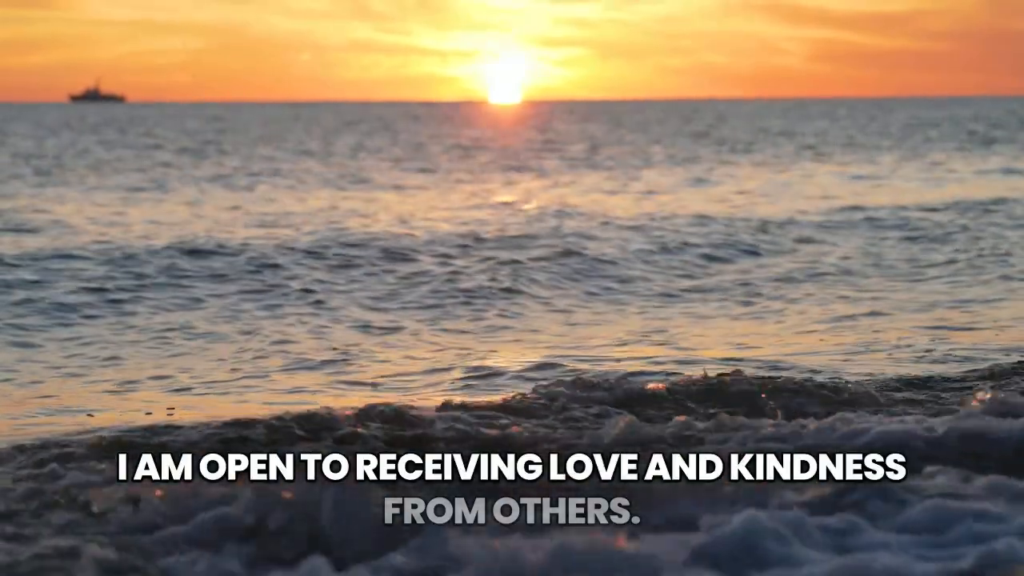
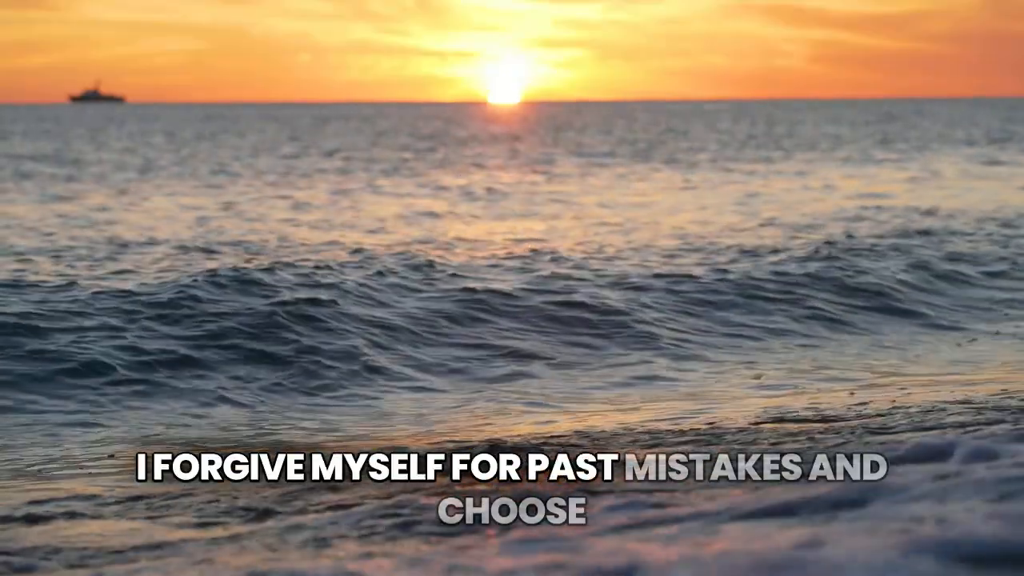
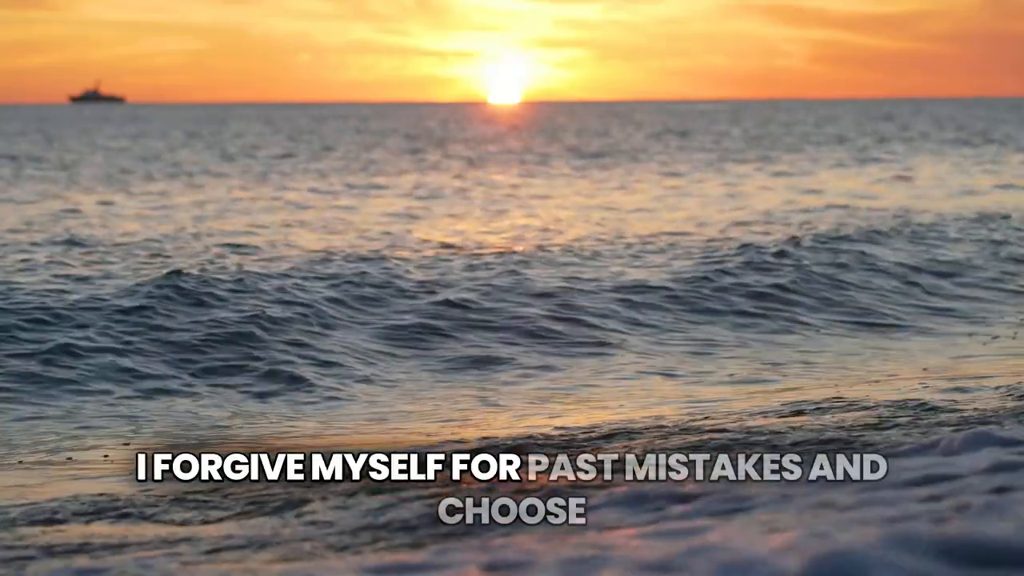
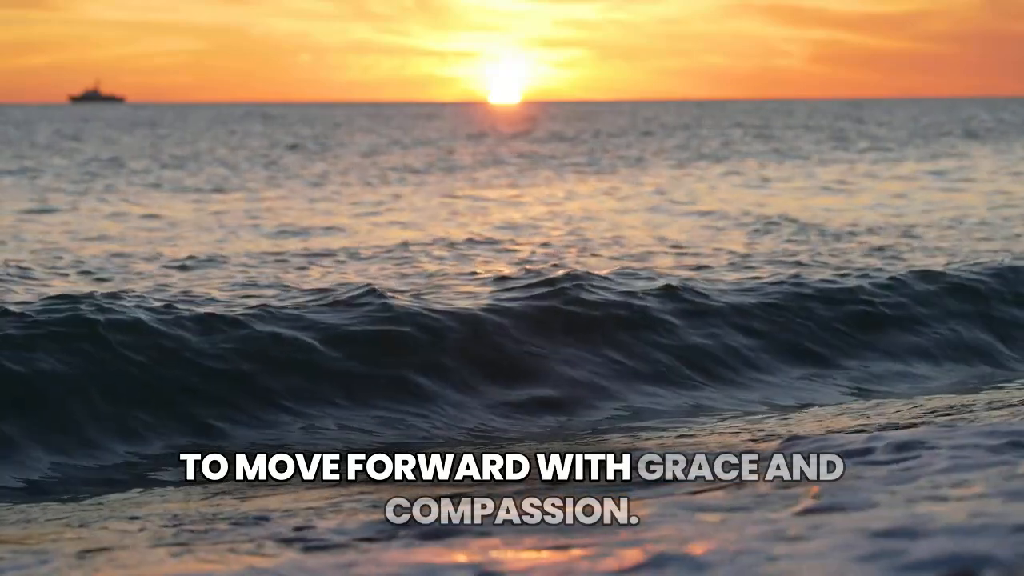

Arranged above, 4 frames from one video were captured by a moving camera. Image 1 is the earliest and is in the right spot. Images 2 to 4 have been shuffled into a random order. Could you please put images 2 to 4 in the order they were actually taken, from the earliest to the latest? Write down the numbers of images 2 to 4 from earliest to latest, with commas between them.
3, 2, 4
